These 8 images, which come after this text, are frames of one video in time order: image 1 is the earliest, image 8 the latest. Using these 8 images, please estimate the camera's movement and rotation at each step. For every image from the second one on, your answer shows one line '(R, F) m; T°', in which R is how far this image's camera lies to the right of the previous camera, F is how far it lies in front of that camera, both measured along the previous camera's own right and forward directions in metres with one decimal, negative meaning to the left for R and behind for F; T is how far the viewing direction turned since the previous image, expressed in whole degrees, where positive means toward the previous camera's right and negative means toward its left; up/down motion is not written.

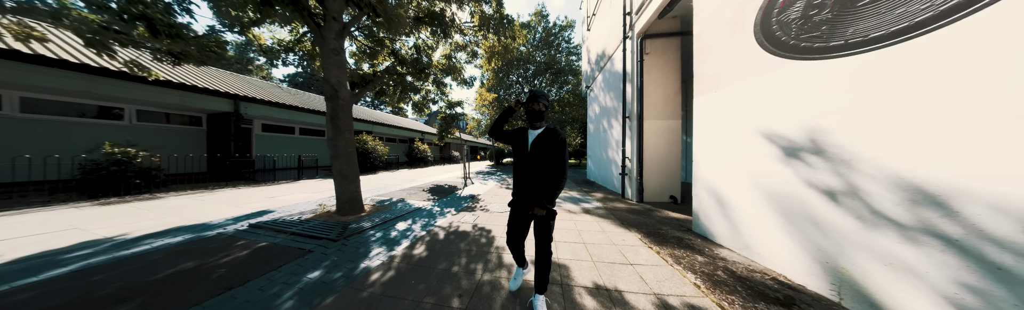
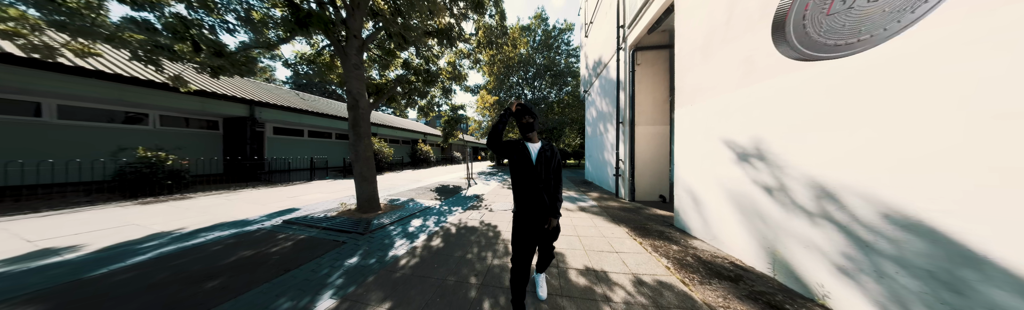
(-0.1, -0.4) m; 0°
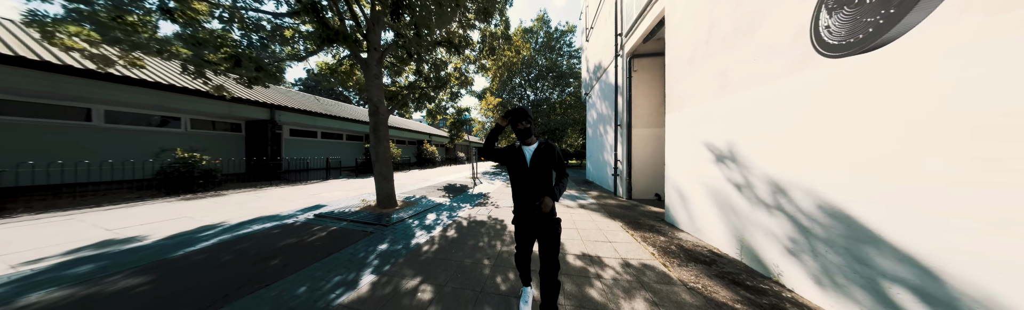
(-0.1, -0.4) m; -1°
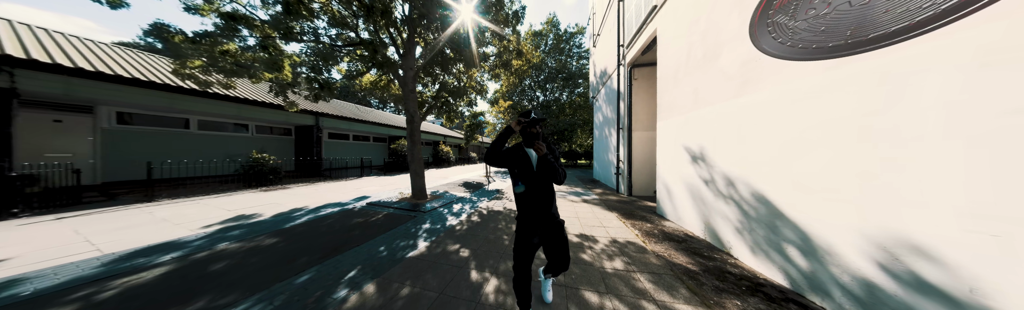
(-0.1, -0.8) m; -3°
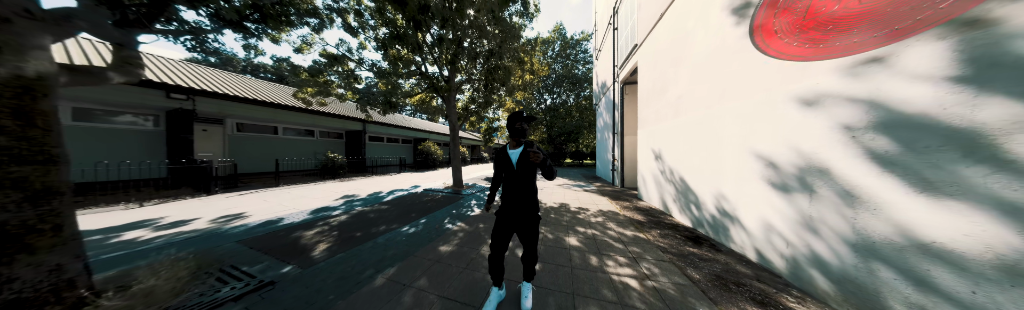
(-0.4, -1.7) m; -3°
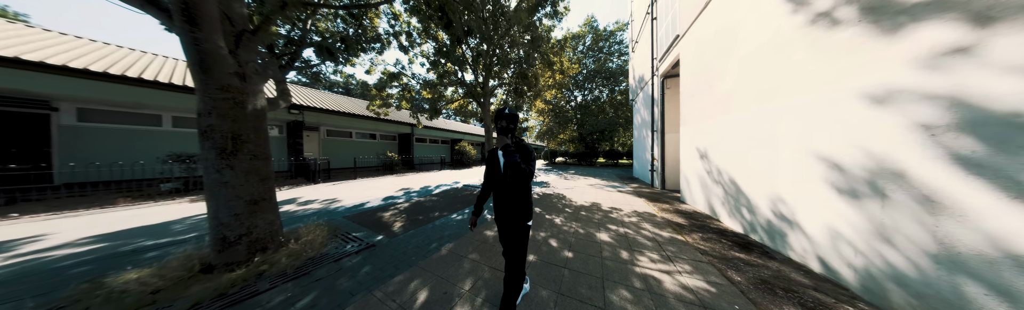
(-0.2, -0.4) m; -9°
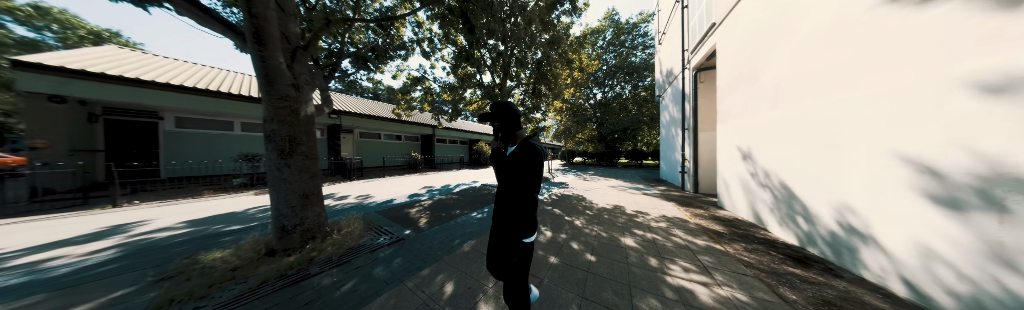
(-0.1, 0.0) m; -5°
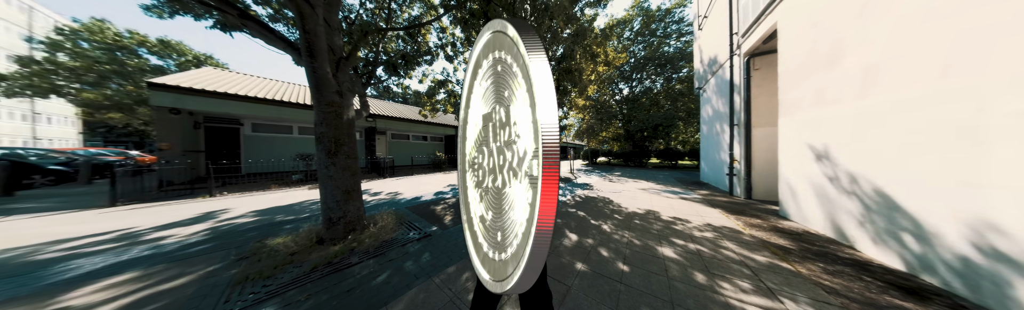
(-0.1, +0.1) m; -6°
